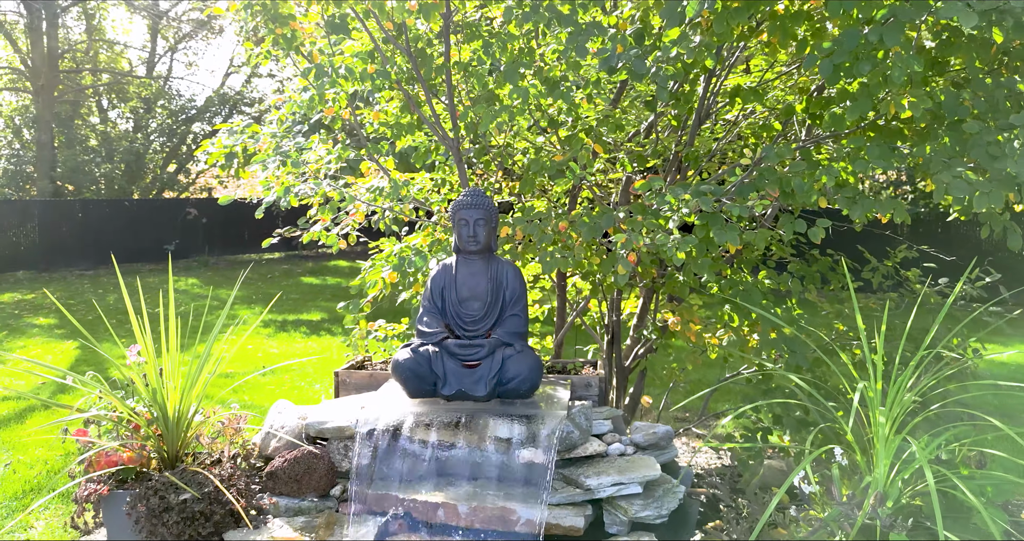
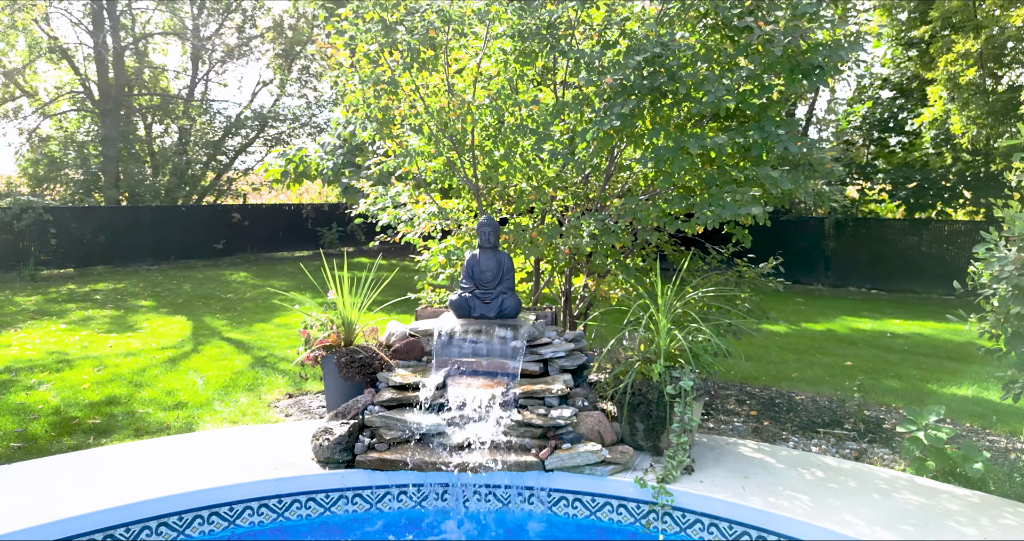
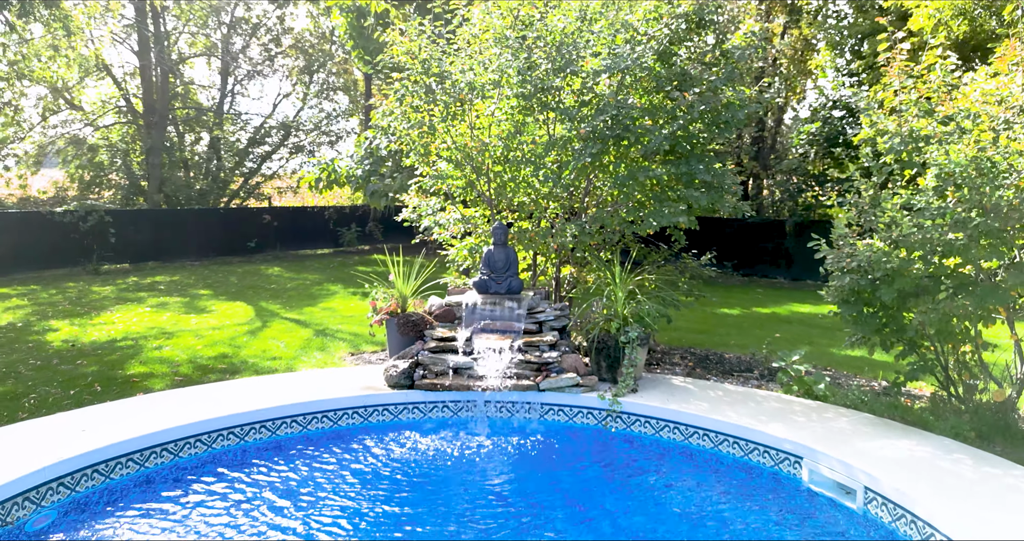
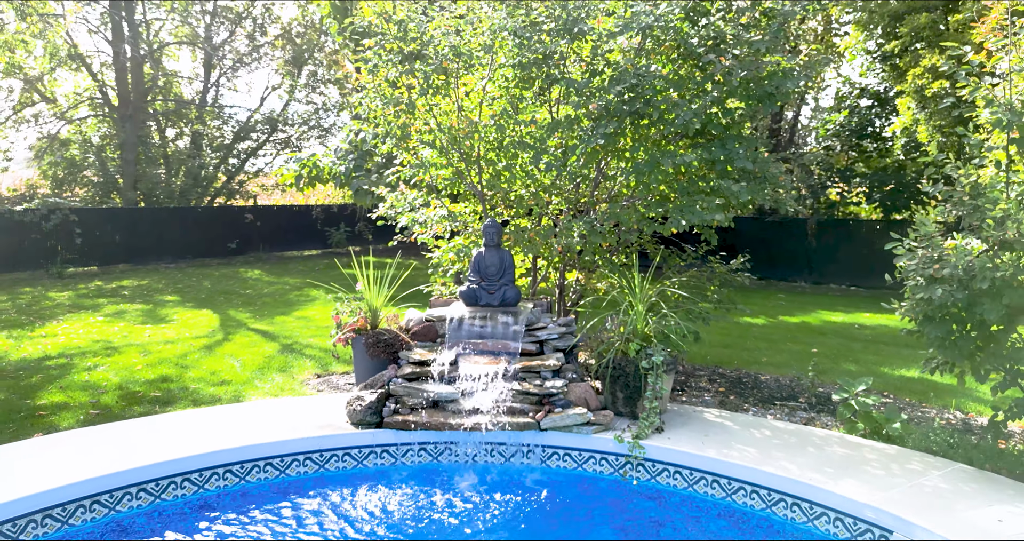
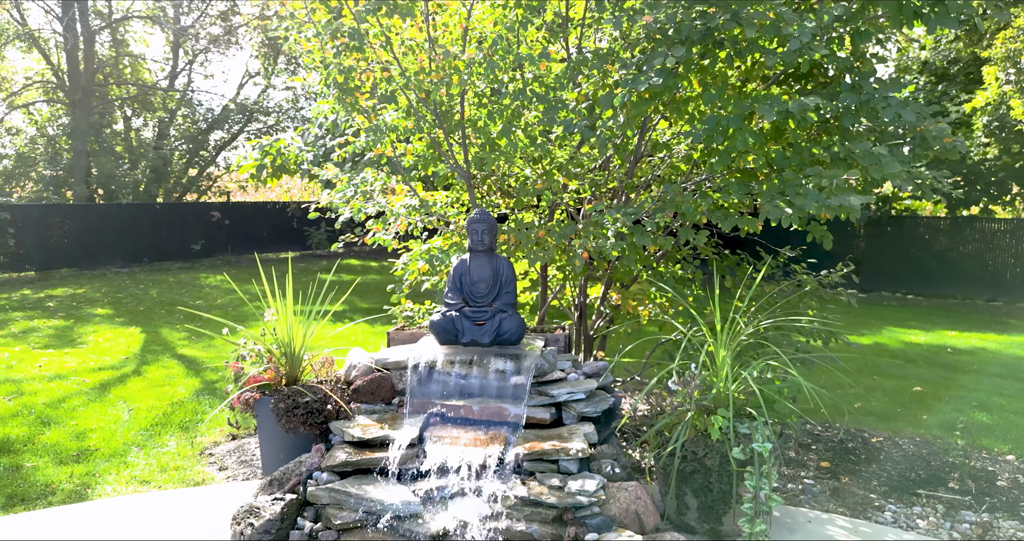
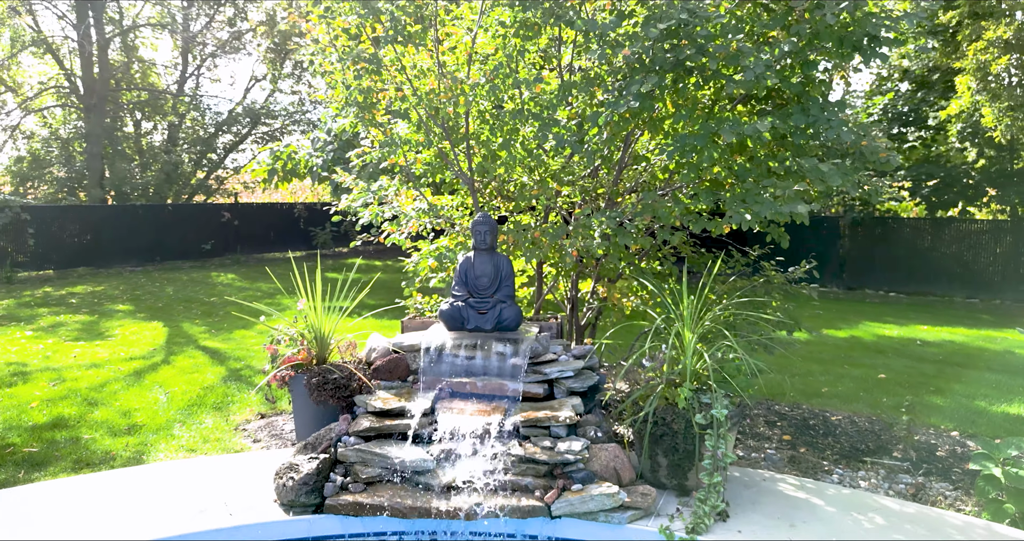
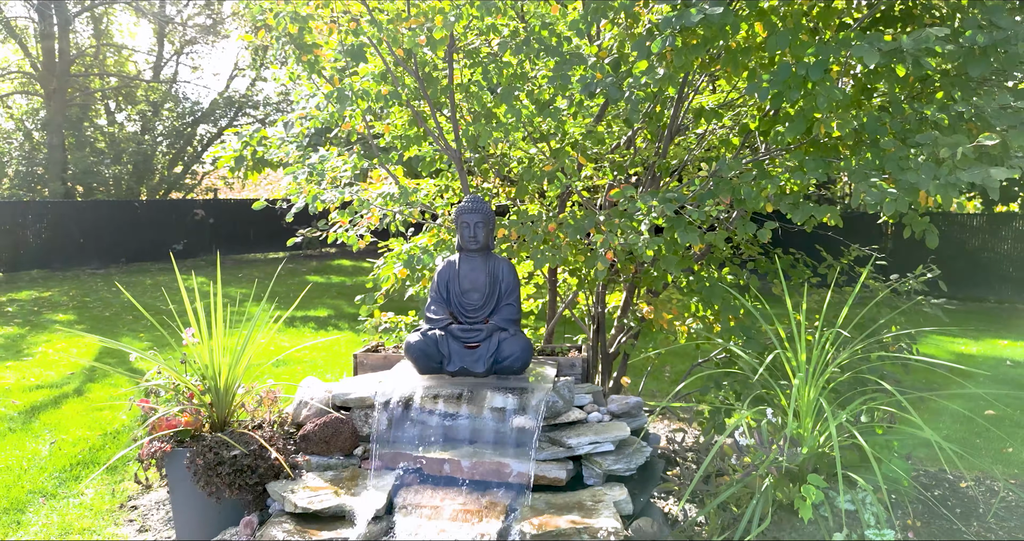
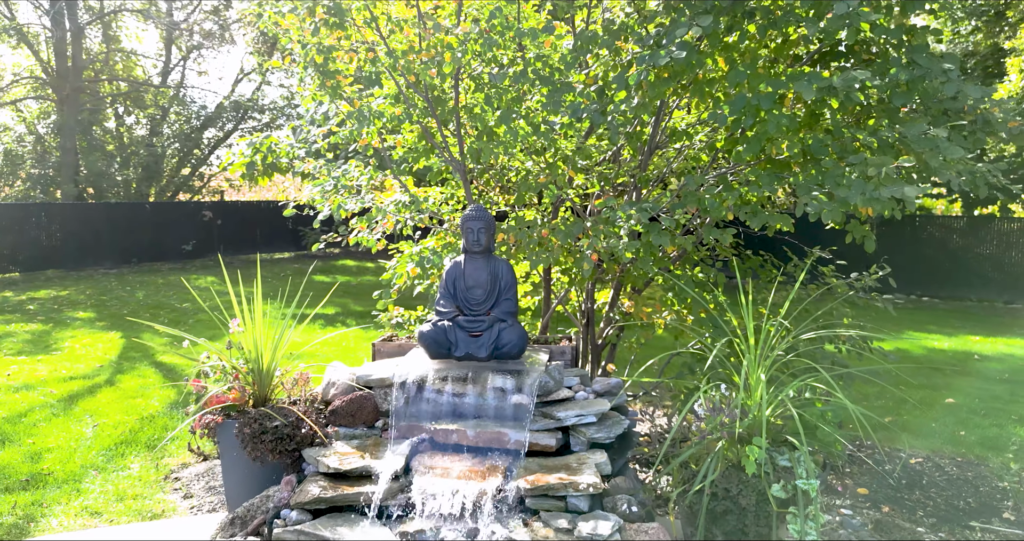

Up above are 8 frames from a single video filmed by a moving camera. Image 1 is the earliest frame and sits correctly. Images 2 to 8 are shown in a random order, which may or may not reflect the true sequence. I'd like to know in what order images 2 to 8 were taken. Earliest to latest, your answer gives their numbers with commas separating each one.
7, 8, 5, 6, 2, 4, 3
